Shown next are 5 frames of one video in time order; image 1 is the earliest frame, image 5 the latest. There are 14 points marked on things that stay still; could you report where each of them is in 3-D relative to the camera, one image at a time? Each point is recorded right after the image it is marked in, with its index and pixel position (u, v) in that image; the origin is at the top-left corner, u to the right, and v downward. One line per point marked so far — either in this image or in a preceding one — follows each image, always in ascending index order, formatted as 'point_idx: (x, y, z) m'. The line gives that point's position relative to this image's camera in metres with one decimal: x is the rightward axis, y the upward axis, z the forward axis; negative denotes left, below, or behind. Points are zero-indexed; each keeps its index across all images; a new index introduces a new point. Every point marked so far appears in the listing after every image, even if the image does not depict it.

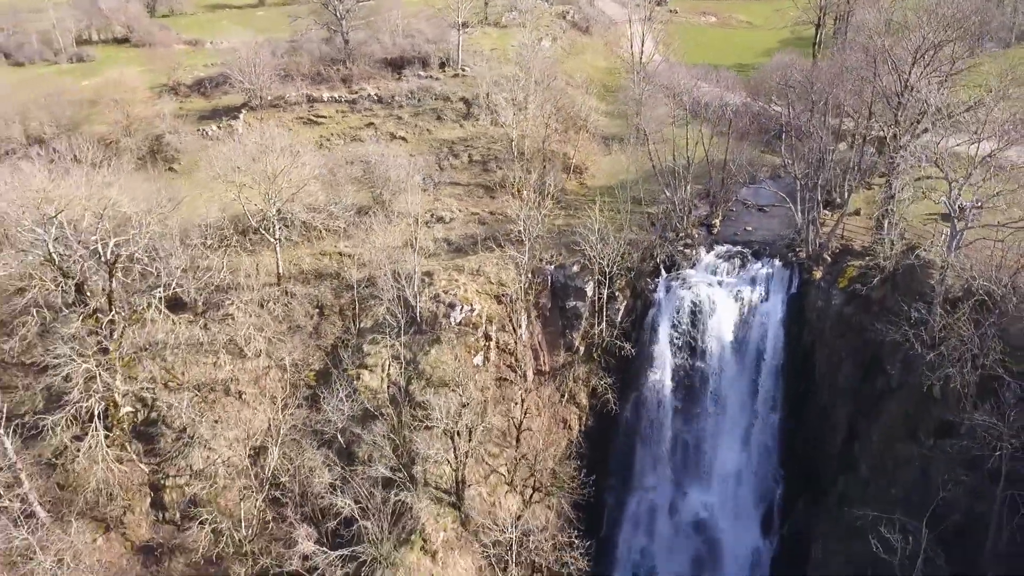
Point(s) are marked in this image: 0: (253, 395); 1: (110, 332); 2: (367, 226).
0: (-3.5, -1.4, +10.0) m
1: (-5.0, -0.5, +9.4) m
2: (-2.2, +0.9, +11.5) m
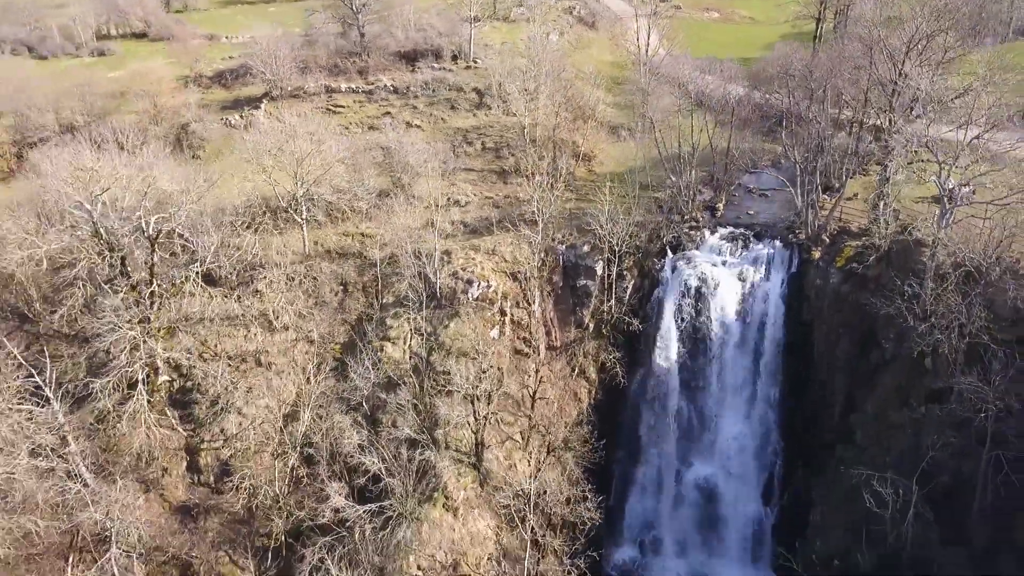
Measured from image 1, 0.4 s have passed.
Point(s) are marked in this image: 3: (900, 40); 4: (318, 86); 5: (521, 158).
0: (-3.2, -1.1, +10.6) m
1: (-4.8, -0.2, +10.0) m
2: (-2.0, +1.3, +12.1) m
3: (+5.5, +3.5, +10.6) m
4: (-4.1, +4.3, +15.9) m
5: (+0.2, +2.3, +13.6) m
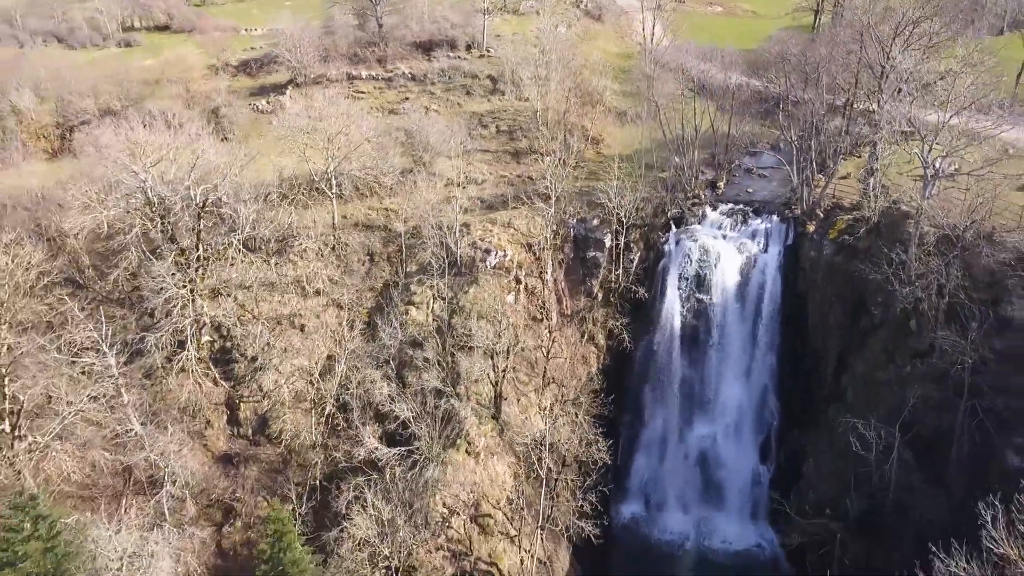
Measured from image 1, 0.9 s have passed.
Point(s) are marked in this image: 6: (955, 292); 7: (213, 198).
0: (-3.0, -0.6, +11.5) m
1: (-4.5, +0.3, +10.9) m
2: (-1.8, +1.8, +13.0) m
3: (+5.7, +4.0, +11.5) m
4: (-3.8, +4.8, +16.8) m
5: (+0.4, +2.8, +14.5) m
6: (+6.0, -0.1, +10.2) m
7: (-4.2, +1.3, +10.6) m
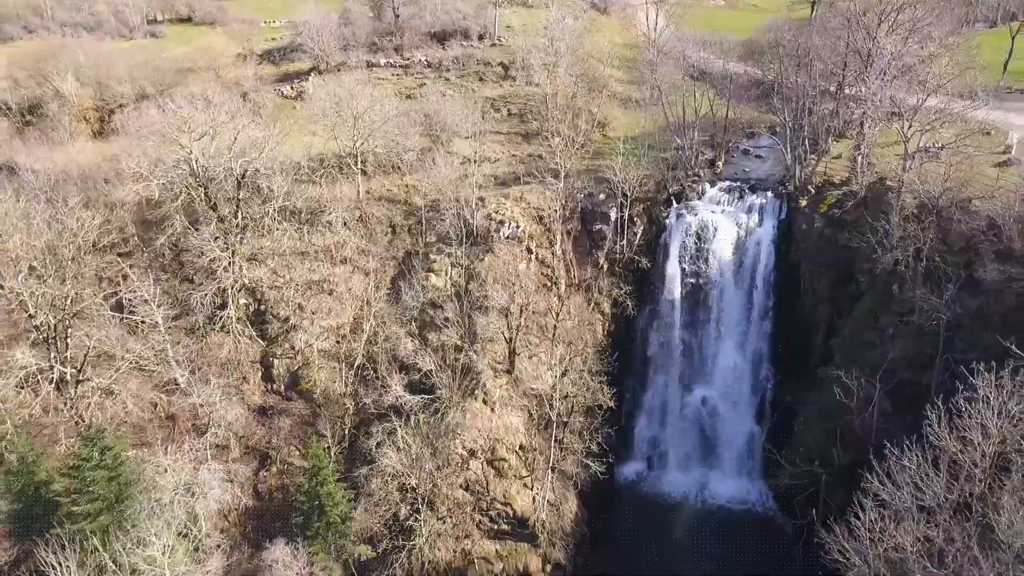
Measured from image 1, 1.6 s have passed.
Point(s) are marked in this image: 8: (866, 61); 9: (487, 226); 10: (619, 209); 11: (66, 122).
0: (-2.8, -0.1, +12.4) m
1: (-4.3, +0.8, +11.9) m
2: (-1.5, +2.3, +13.9) m
3: (+5.9, +4.5, +12.4) m
4: (-3.6, +5.3, +17.8) m
5: (+0.6, +3.4, +15.4) m
6: (+6.2, +0.4, +11.1) m
7: (-4.0, +1.8, +11.6) m
8: (+5.9, +3.8, +12.6) m
9: (-0.4, +1.1, +12.9) m
10: (+1.9, +1.4, +13.5) m
11: (-8.4, +3.1, +14.2) m
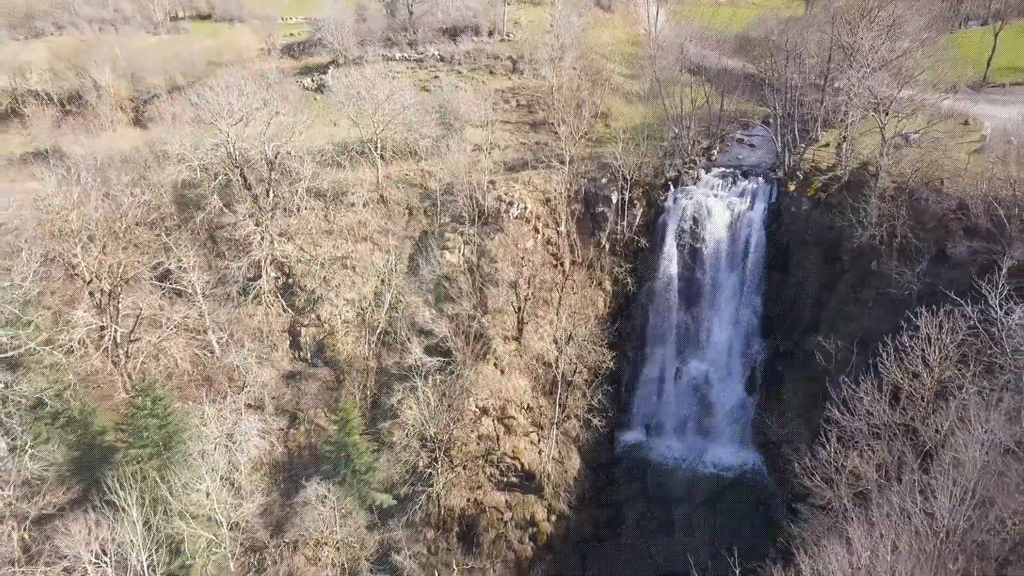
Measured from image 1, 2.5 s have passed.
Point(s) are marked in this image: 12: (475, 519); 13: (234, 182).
0: (-2.7, +0.4, +13.5) m
1: (-4.2, +1.3, +12.9) m
2: (-1.4, +2.8, +15.0) m
3: (+6.1, +4.9, +13.4) m
4: (-3.4, +5.8, +18.8) m
5: (+0.8, +3.8, +16.4) m
6: (+6.3, +0.9, +12.1) m
7: (-3.9, +2.2, +12.7) m
8: (+6.0, +4.2, +13.6) m
9: (-0.3, +1.5, +13.9) m
10: (+2.1, +1.8, +14.5) m
11: (-8.2, +3.6, +15.3) m
12: (-0.6, -3.5, +11.6) m
13: (-4.8, +1.8, +12.8) m
